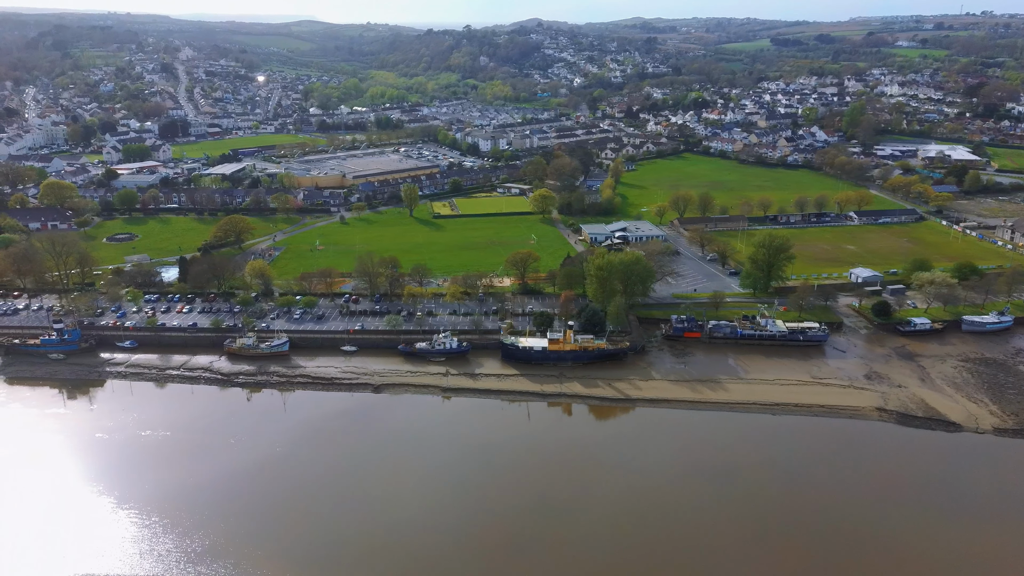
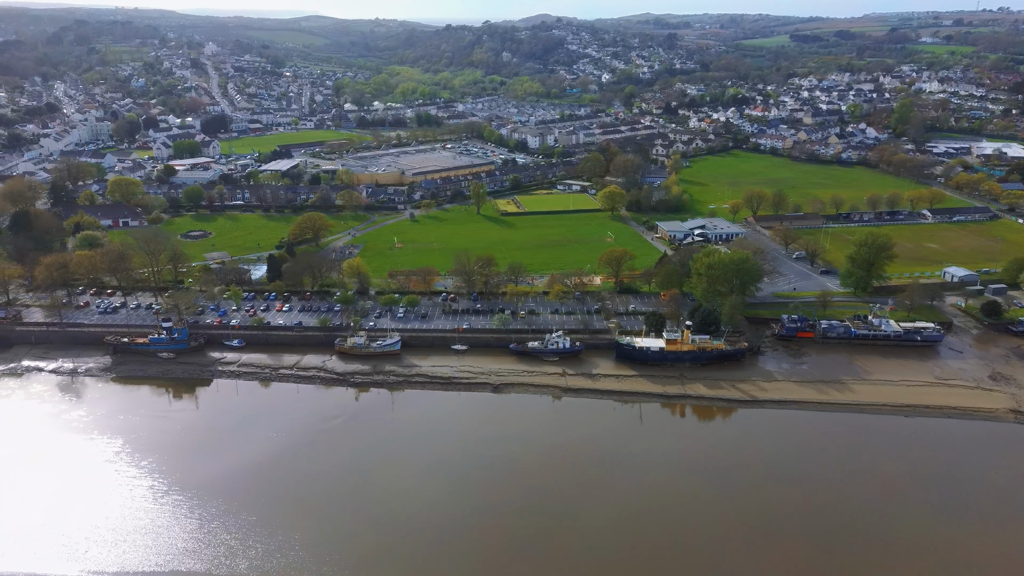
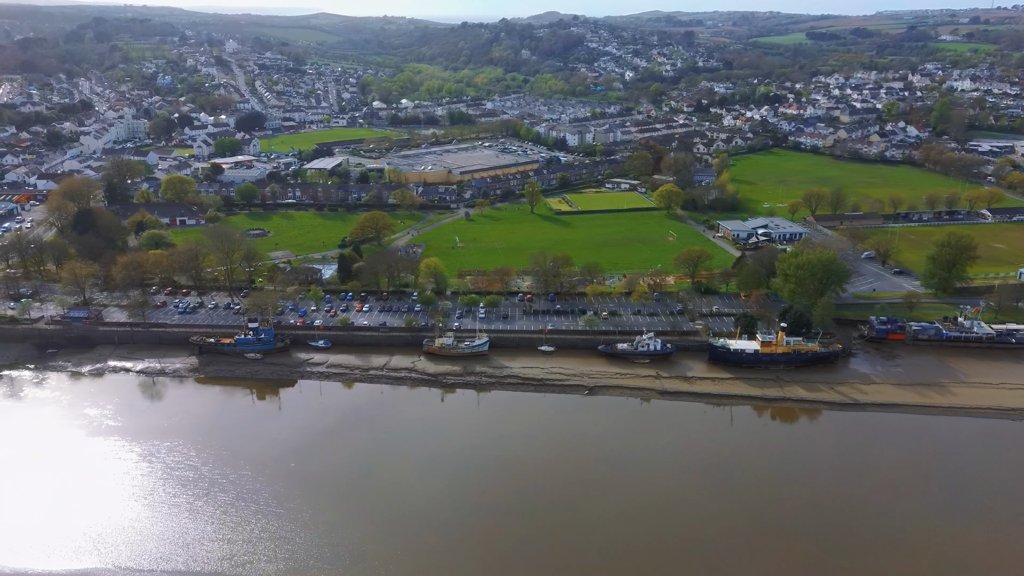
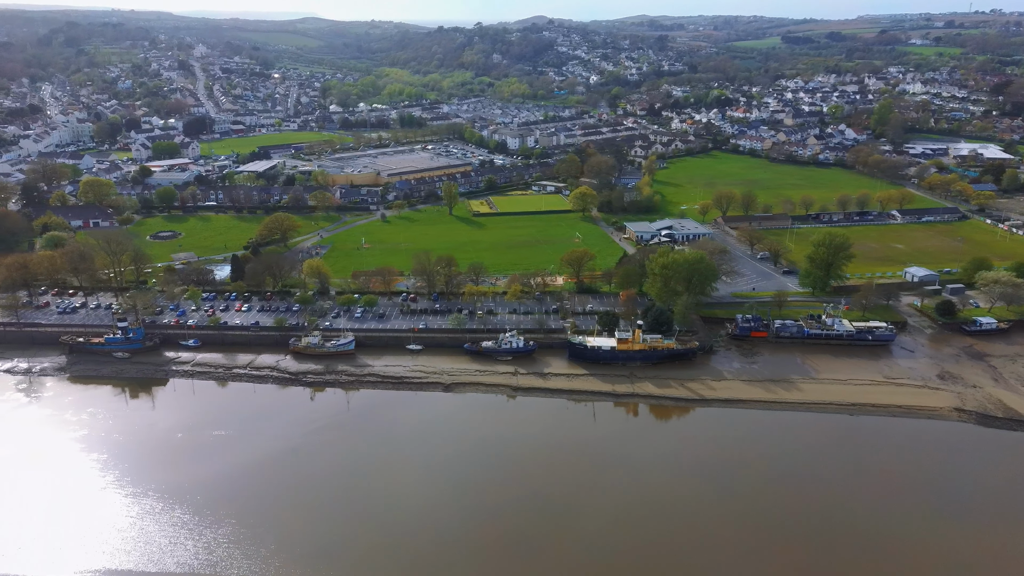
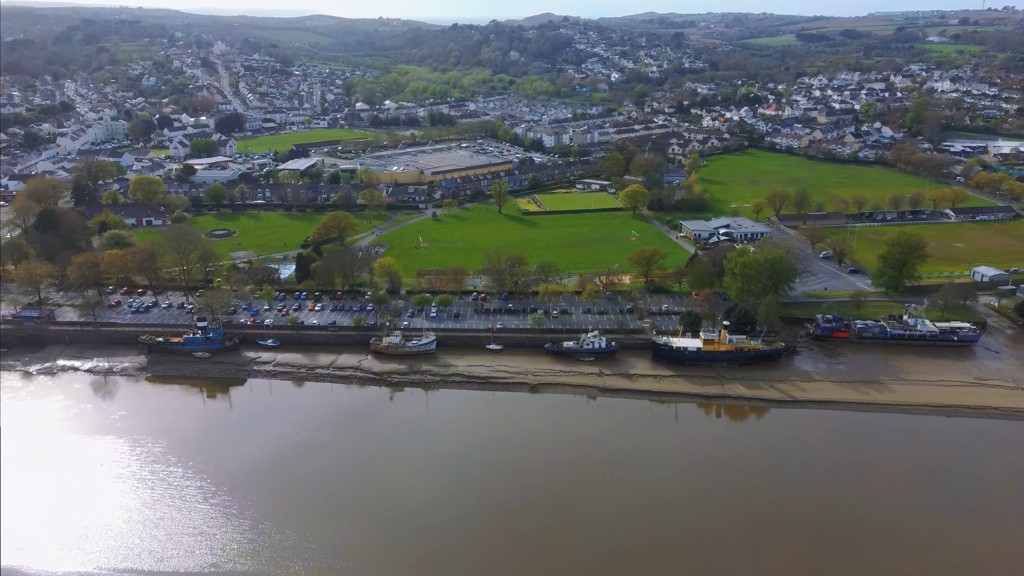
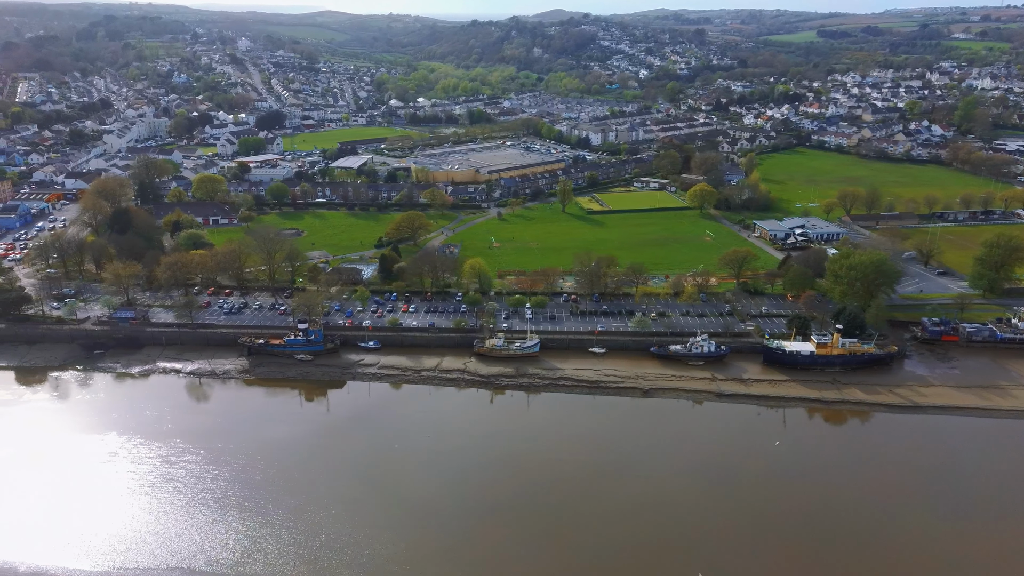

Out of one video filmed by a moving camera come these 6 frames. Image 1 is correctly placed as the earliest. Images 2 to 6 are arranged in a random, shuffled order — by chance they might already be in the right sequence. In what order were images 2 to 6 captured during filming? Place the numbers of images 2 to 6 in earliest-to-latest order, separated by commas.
4, 2, 5, 3, 6
